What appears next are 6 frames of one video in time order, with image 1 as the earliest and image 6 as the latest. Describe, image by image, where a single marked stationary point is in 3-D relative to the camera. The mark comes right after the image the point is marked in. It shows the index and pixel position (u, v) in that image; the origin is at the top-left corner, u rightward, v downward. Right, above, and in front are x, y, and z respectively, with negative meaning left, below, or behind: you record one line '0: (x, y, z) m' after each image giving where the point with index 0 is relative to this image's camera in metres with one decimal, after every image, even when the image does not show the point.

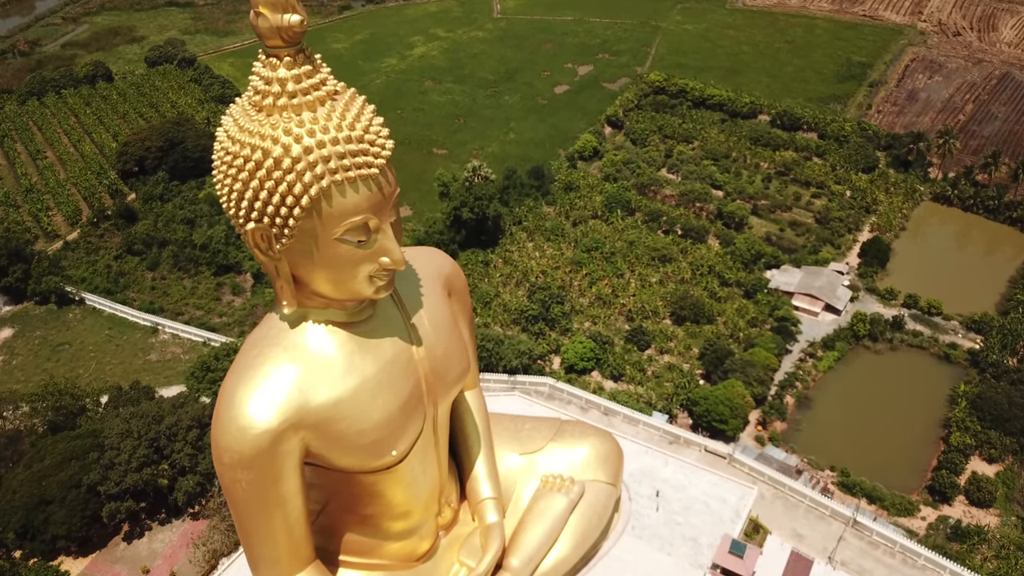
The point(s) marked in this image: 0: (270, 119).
0: (-2.5, +1.7, +7.7) m
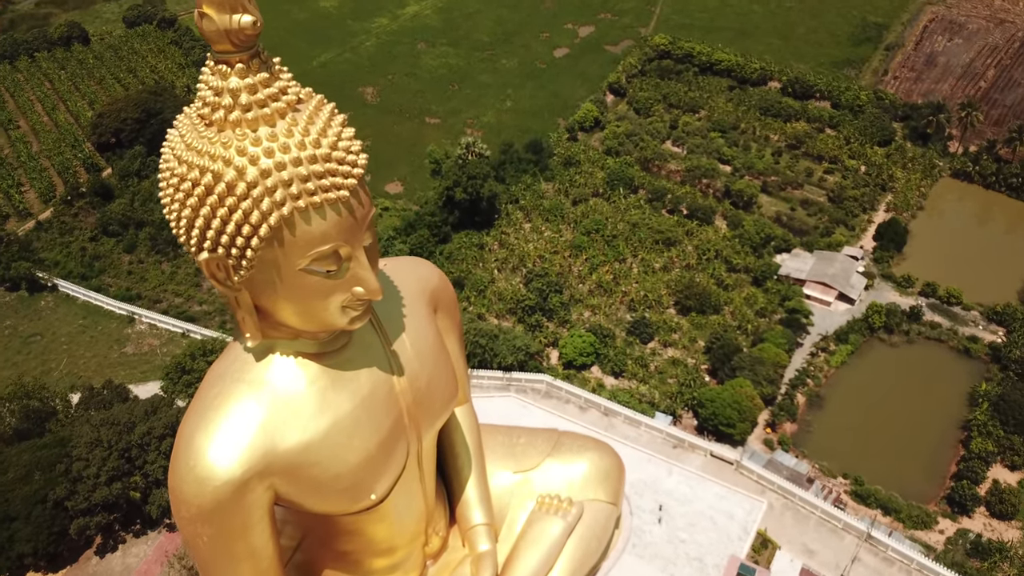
0: (-2.6, +1.4, +6.6) m
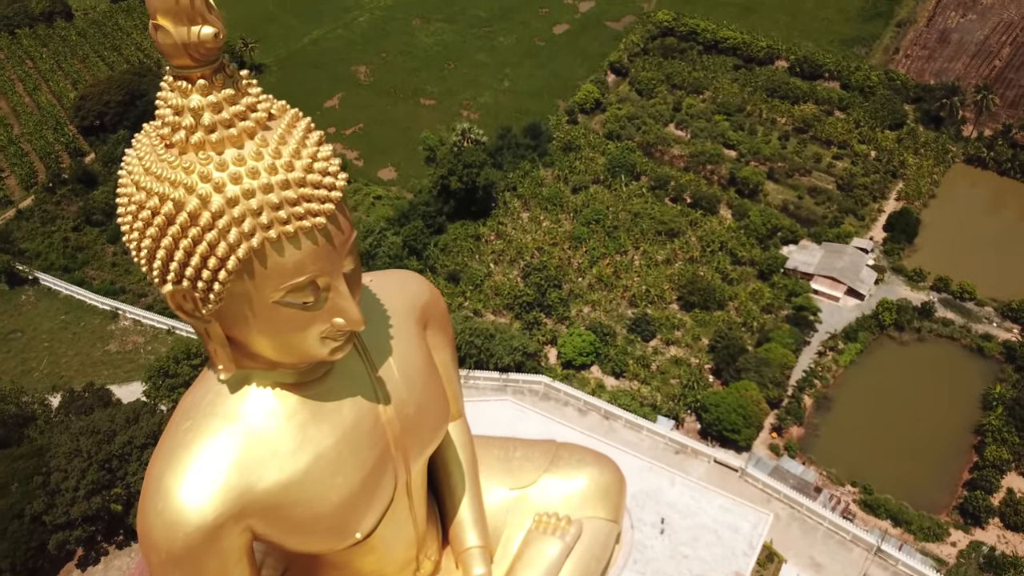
0: (-2.6, +1.0, +6.0) m
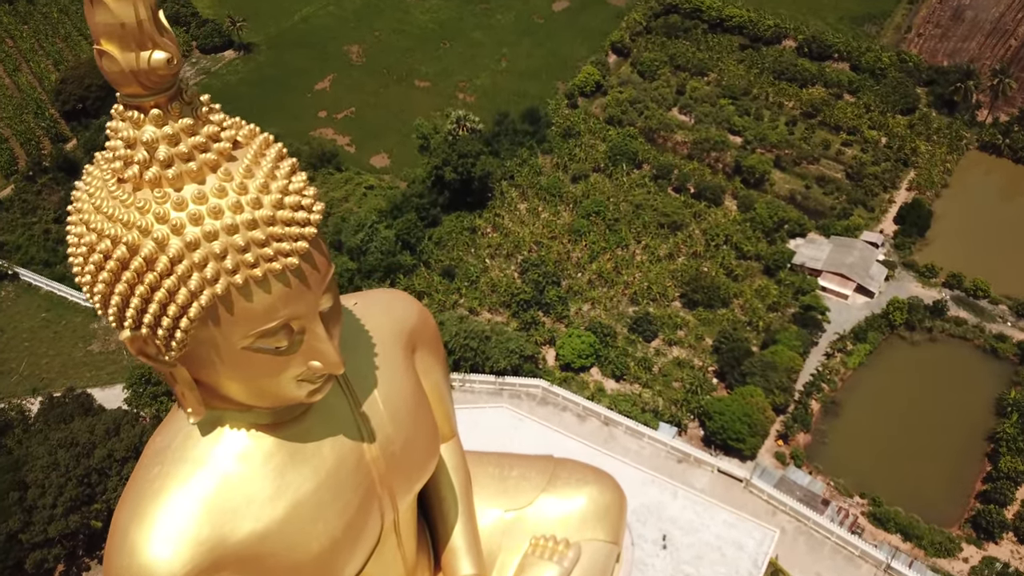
0: (-2.7, +0.7, +5.3) m
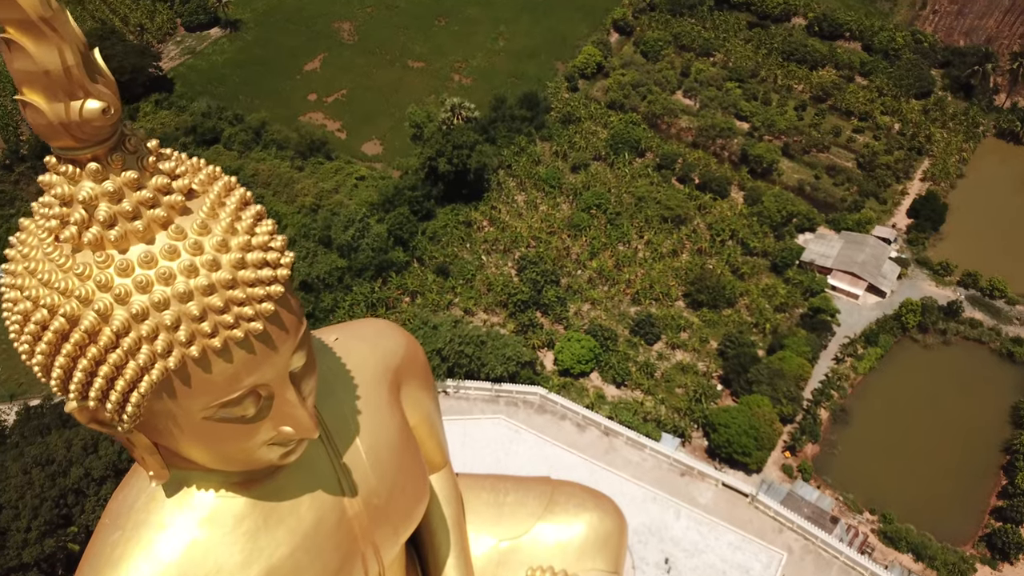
0: (-2.7, +0.2, +4.7) m
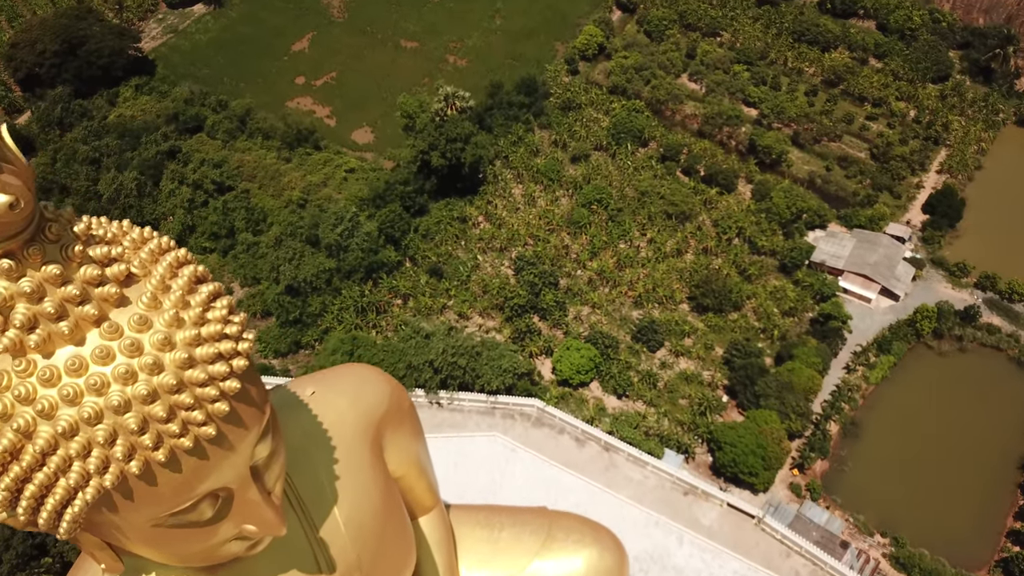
0: (-2.8, -0.4, +4.0) m
